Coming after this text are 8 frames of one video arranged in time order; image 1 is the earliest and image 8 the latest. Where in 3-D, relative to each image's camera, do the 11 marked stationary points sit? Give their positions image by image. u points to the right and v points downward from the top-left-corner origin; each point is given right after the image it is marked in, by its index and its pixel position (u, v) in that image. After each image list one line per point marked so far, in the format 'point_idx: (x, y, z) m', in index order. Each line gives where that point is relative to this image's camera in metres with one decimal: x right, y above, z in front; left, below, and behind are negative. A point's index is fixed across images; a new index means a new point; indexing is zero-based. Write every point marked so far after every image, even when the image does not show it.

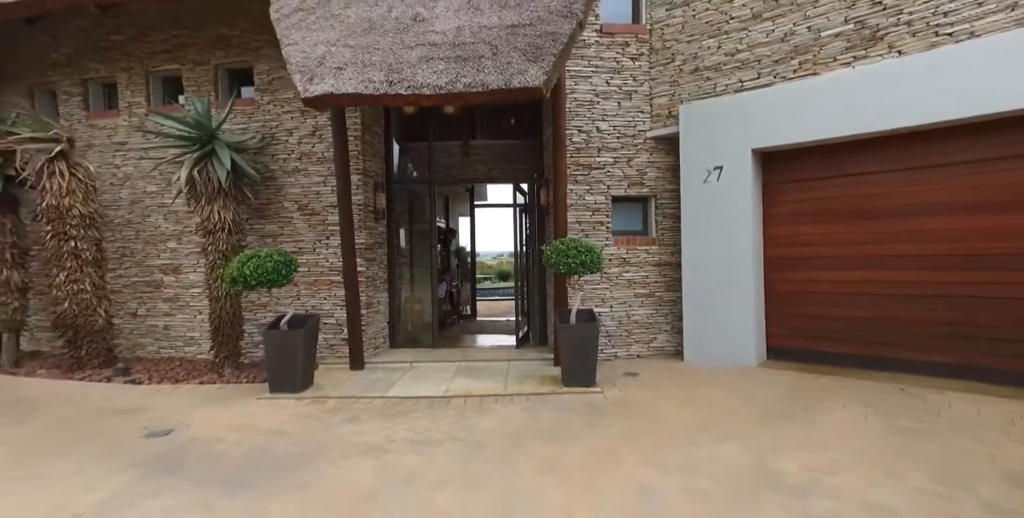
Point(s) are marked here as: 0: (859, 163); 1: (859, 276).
0: (+4.0, +1.1, +6.1) m
1: (+4.1, -0.2, +6.2) m
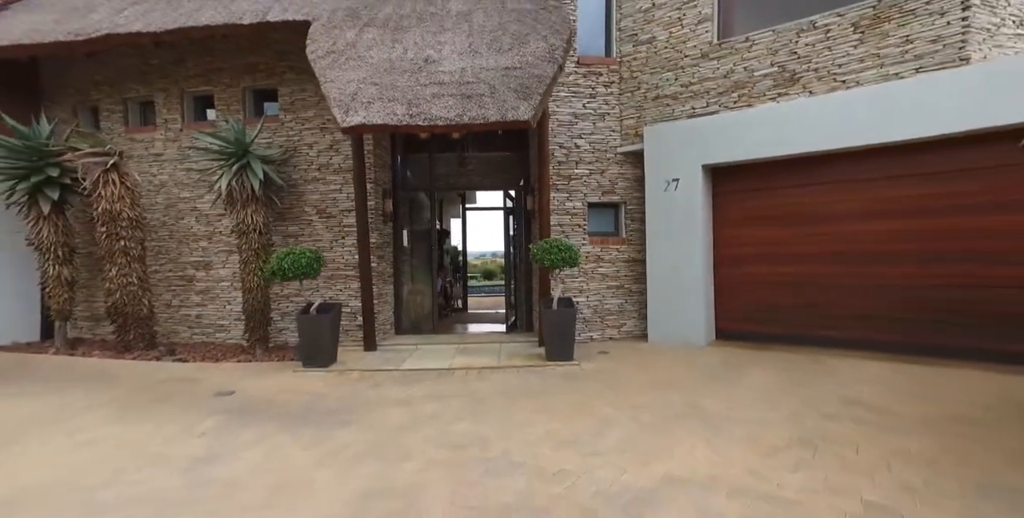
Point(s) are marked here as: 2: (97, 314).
0: (+3.9, +1.1, +7.5) m
1: (+4.0, -0.2, +7.6) m
2: (-7.7, -1.0, +10.0) m
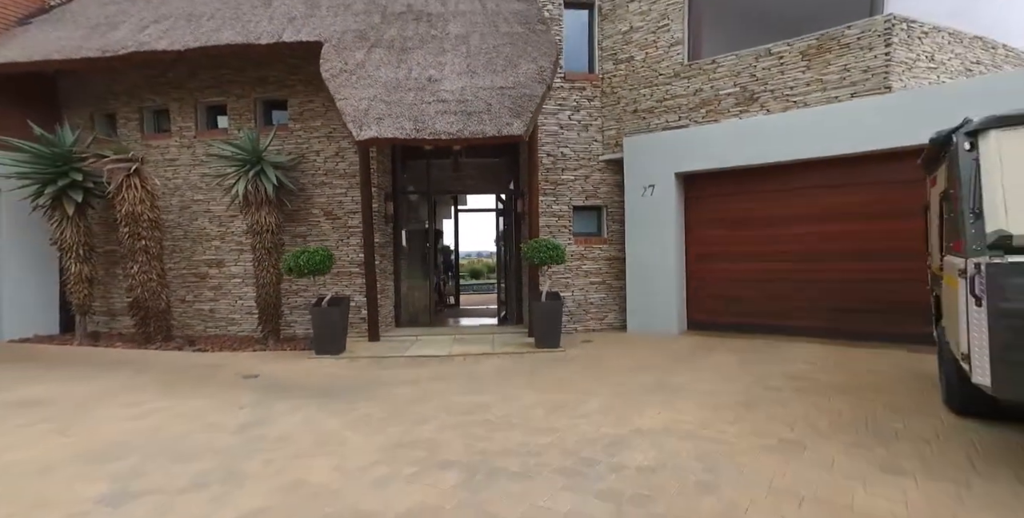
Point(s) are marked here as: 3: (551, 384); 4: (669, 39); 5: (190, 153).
0: (+3.8, +1.2, +8.5) m
1: (+3.8, -0.1, +8.6) m
2: (-7.9, -1.0, +10.6) m
3: (+0.5, -1.5, +6.3) m
4: (+2.6, +3.7, +9.1) m
5: (-6.1, +2.0, +10.2) m
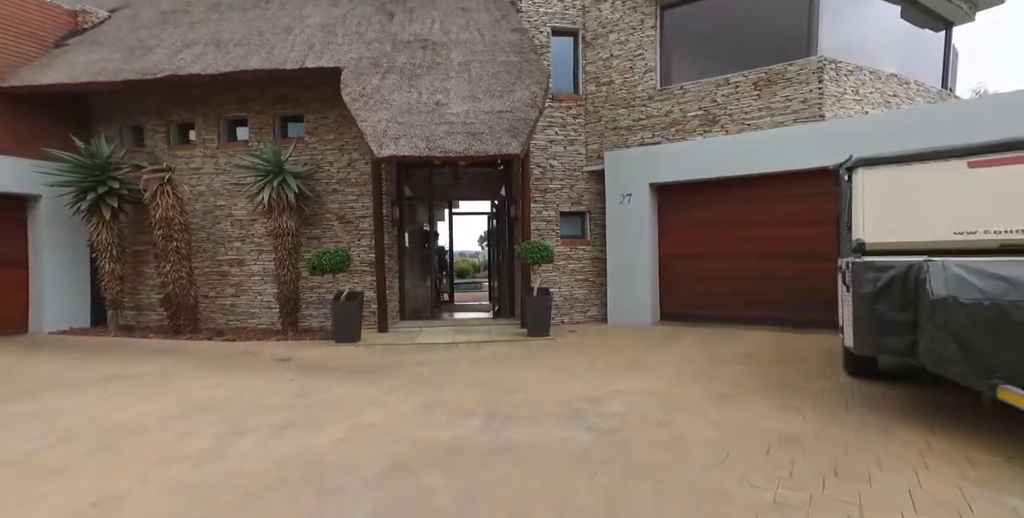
0: (+3.7, +1.2, +9.9) m
1: (+3.8, -0.1, +10.0) m
2: (-8.0, -1.0, +11.6) m
3: (+0.4, -1.4, +7.5) m
4: (+2.5, +3.7, +10.4) m
5: (-6.3, +2.0, +11.3) m
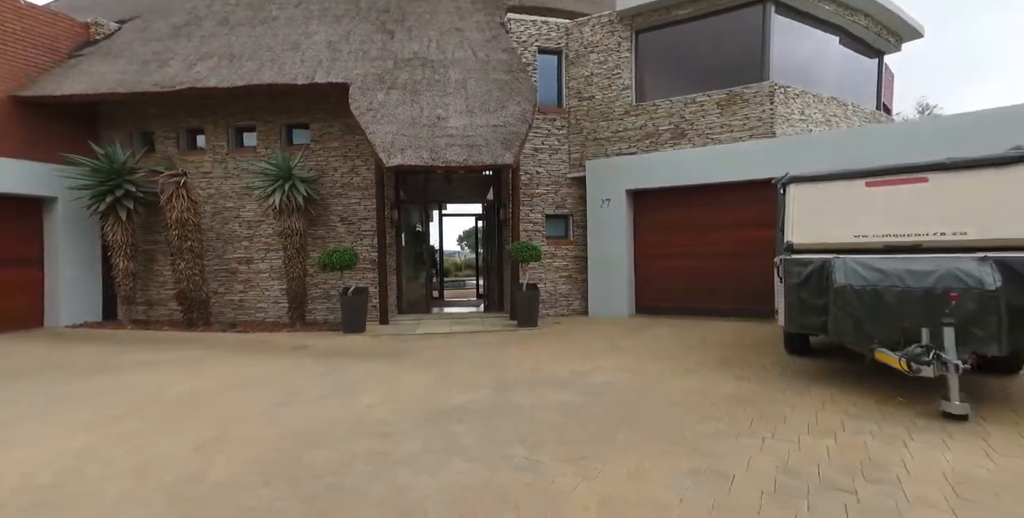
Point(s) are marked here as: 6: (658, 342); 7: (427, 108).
0: (+3.5, +1.2, +11.1) m
1: (+3.6, -0.1, +11.2) m
2: (-8.2, -0.9, +12.4) m
3: (+0.4, -1.4, +8.6) m
4: (+2.3, +3.8, +11.6) m
5: (-6.5, +2.1, +12.1) m
6: (+2.2, -1.3, +8.3) m
7: (-1.6, +2.8, +10.1) m
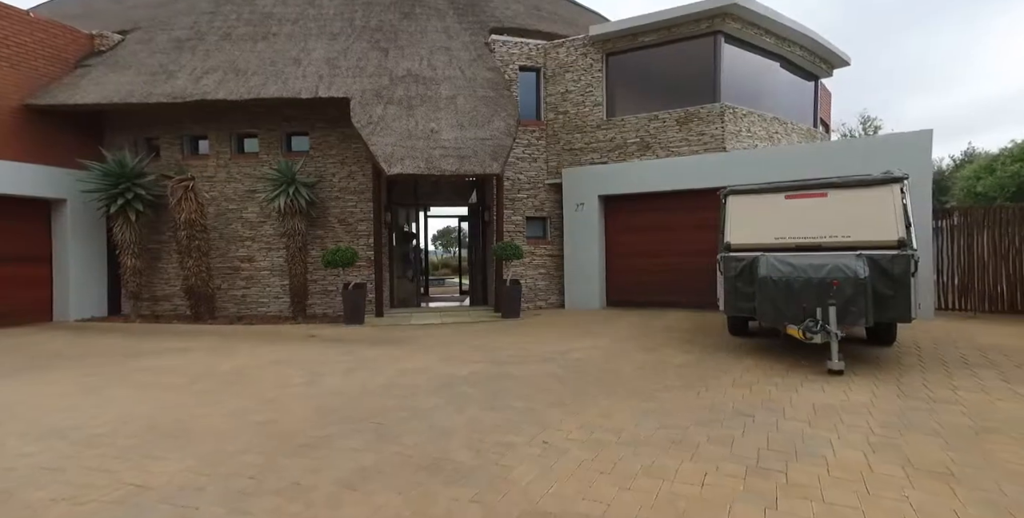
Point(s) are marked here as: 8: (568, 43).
0: (+3.2, +1.3, +12.6) m
1: (+3.2, 0.0, +12.6) m
2: (-8.7, -0.9, +13.2) m
3: (+0.1, -1.4, +9.9) m
4: (+1.9, +3.8, +13.0) m
5: (-6.9, +2.1, +13.0) m
6: (+2.0, -1.2, +9.7) m
7: (-1.9, +2.9, +11.3) m
8: (+1.4, +5.3, +13.2) m
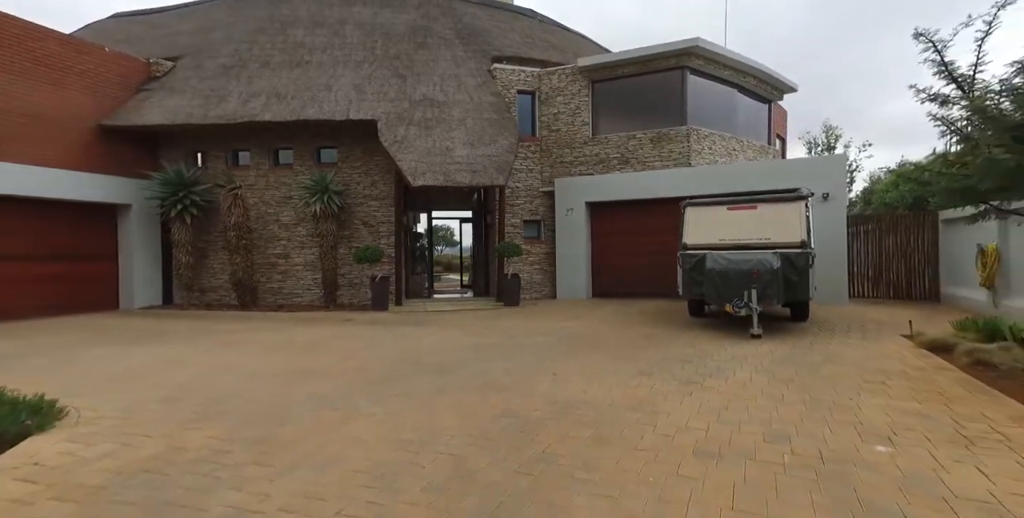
0: (+3.2, +1.3, +14.9) m
1: (+3.2, 0.0, +15.0) m
2: (-8.7, -0.8, +15.2) m
3: (+0.2, -1.3, +12.2) m
4: (+1.9, +3.9, +15.3) m
5: (-6.9, +2.2, +15.1) m
6: (+2.1, -1.2, +12.0) m
7: (-1.9, +3.0, +13.5) m
8: (+1.4, +5.4, +15.5) m
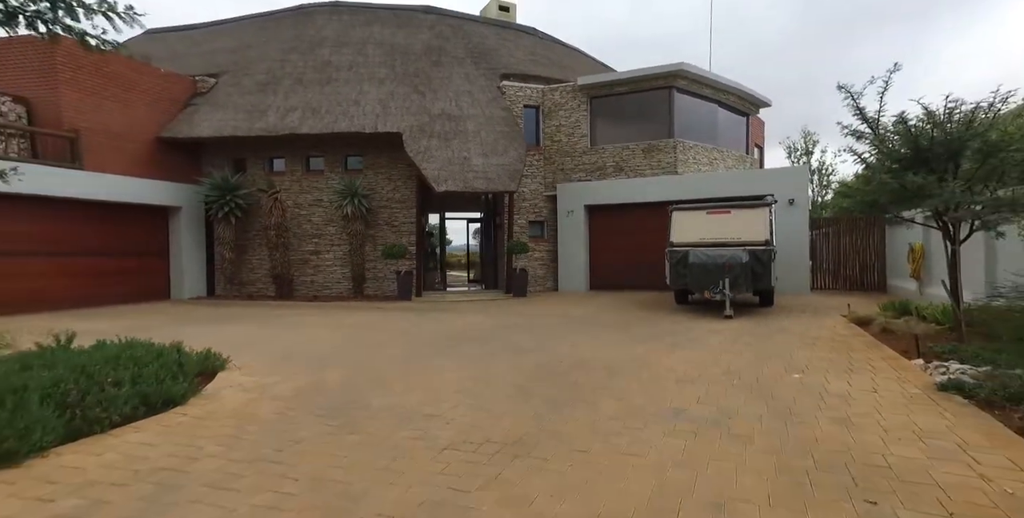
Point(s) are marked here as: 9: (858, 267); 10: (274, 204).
0: (+3.4, +1.4, +16.8) m
1: (+3.5, +0.1, +16.9) m
2: (-8.4, -0.7, +16.9) m
3: (+0.5, -1.2, +14.0) m
4: (+2.2, +4.0, +17.2) m
5: (-6.6, +2.3, +16.8) m
6: (+2.4, -1.1, +13.9) m
7: (-1.6, +3.1, +15.3) m
8: (+1.6, +5.5, +17.4) m
9: (+8.9, -0.2, +13.8) m
10: (-7.0, +1.6, +15.8) m
